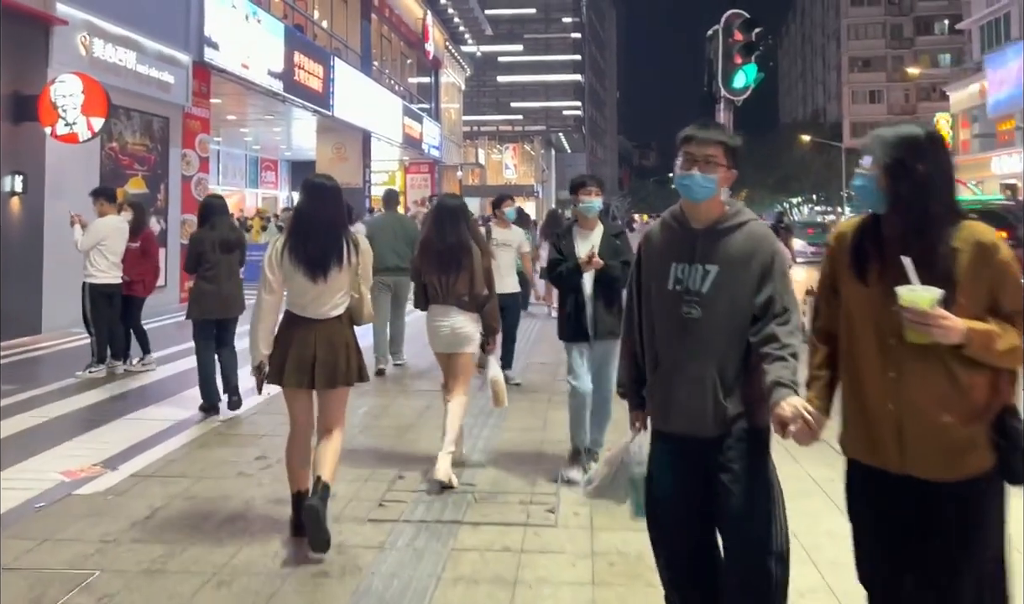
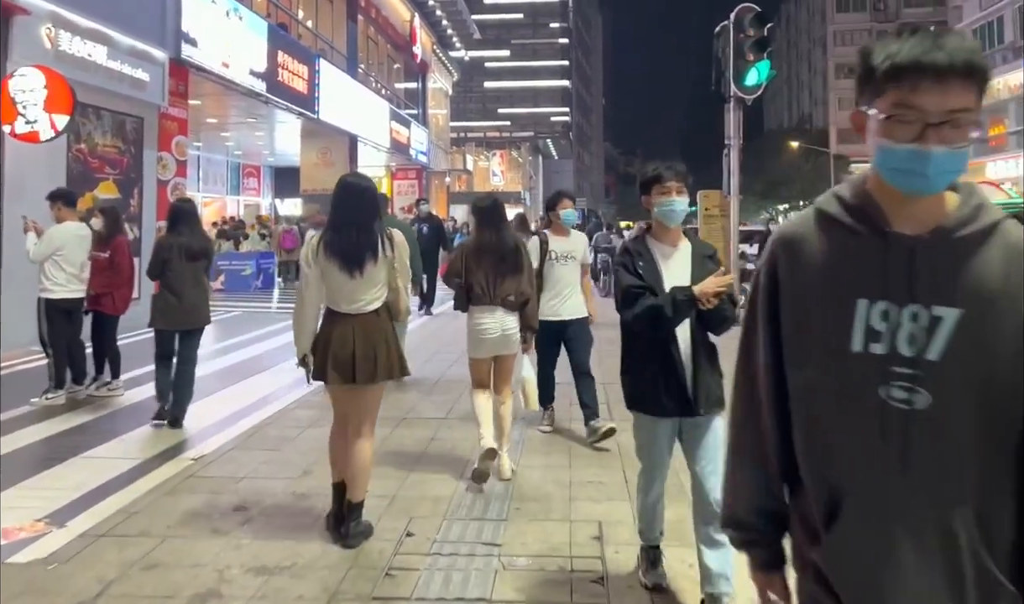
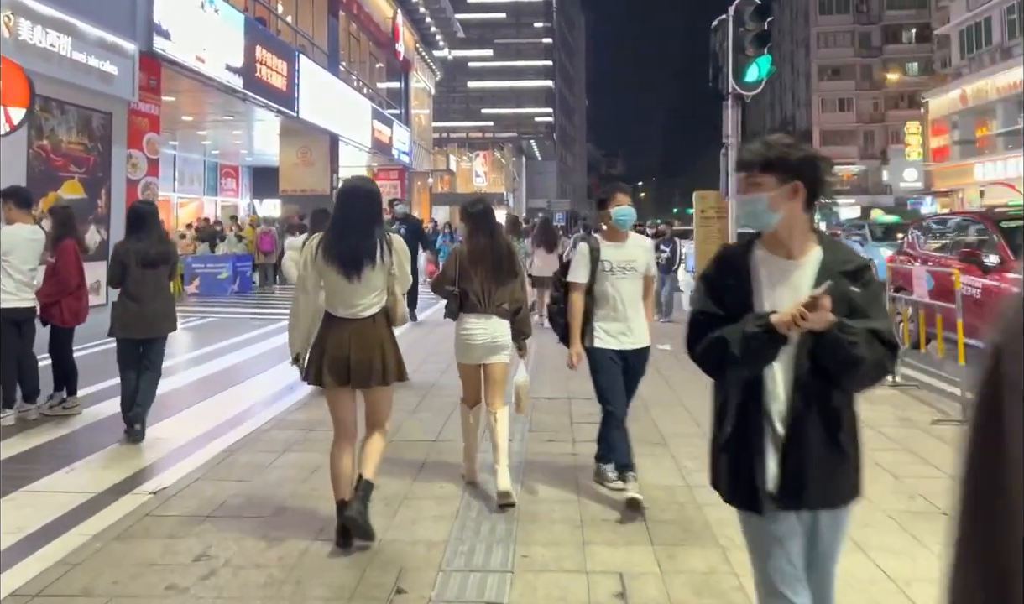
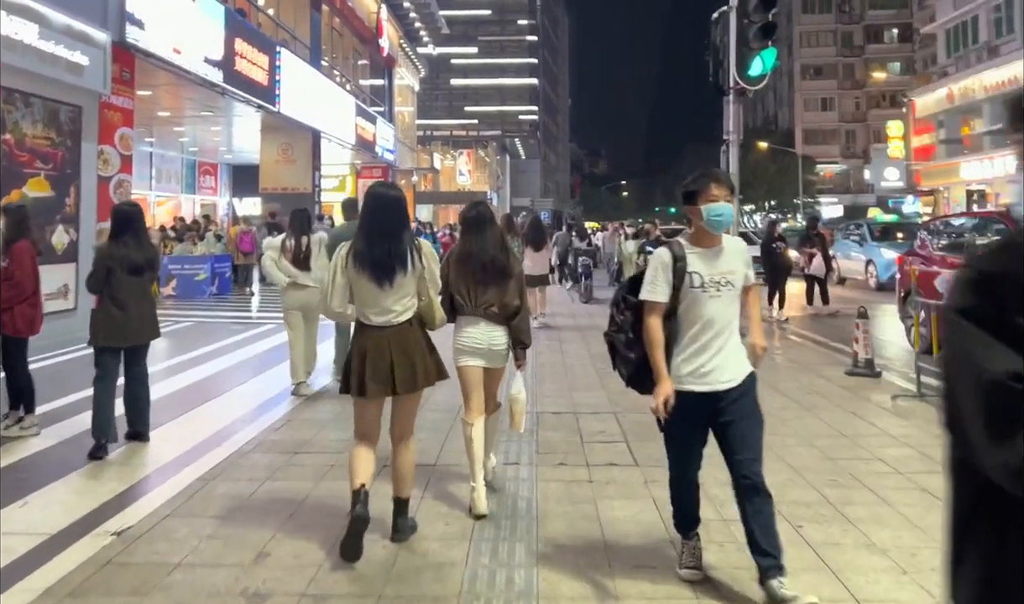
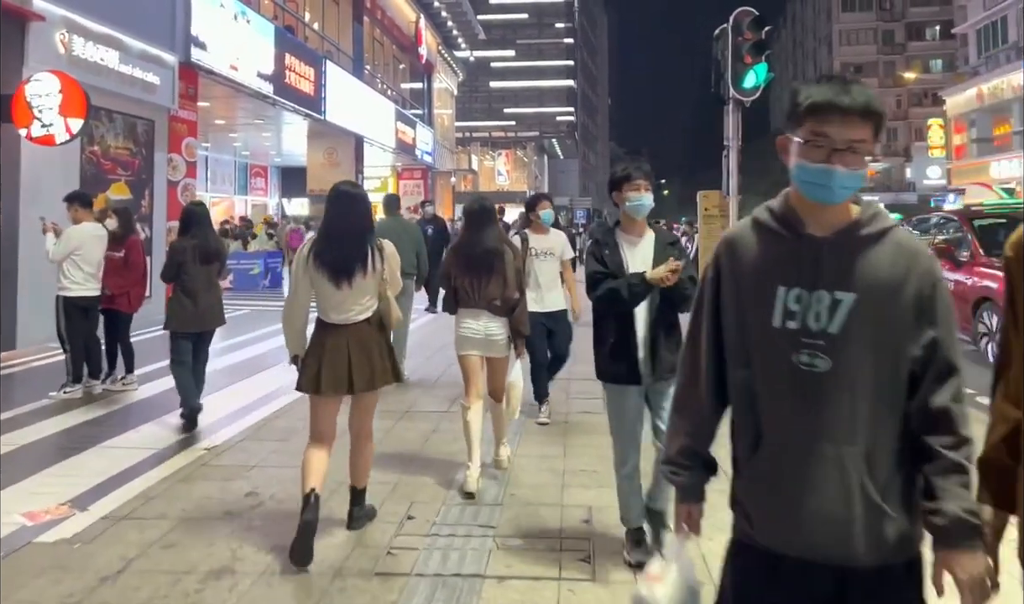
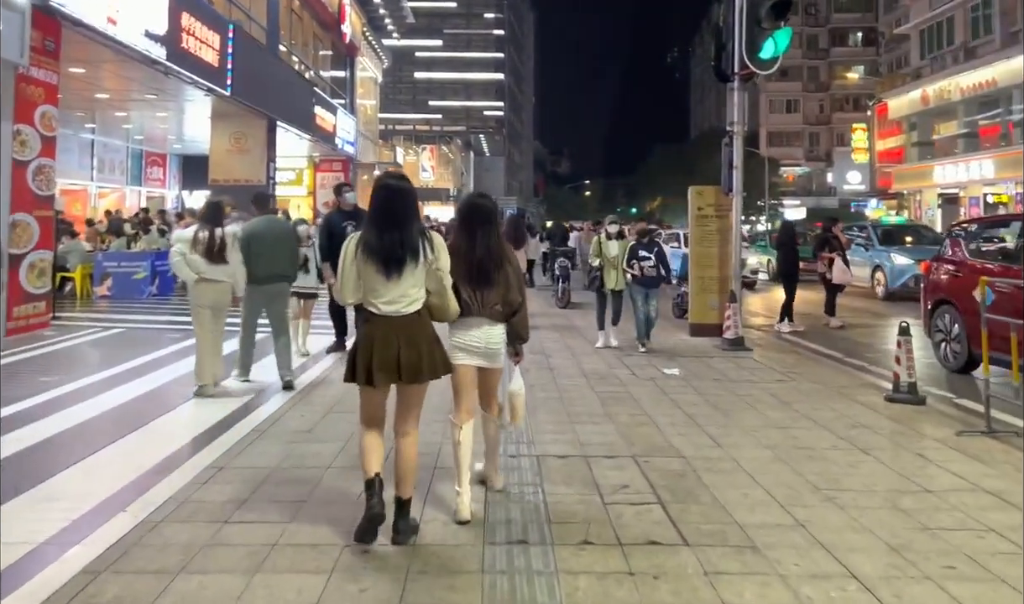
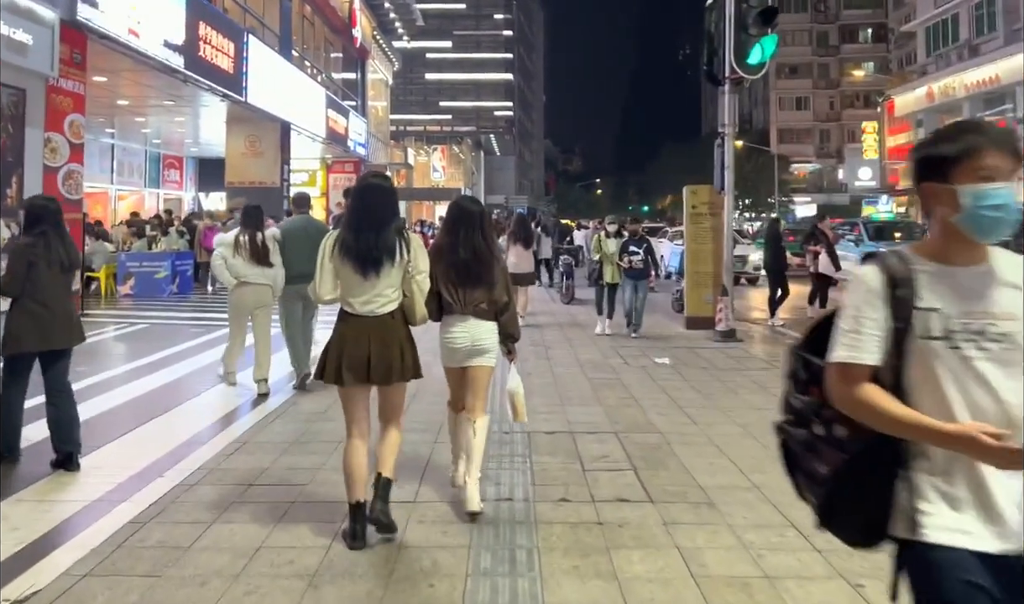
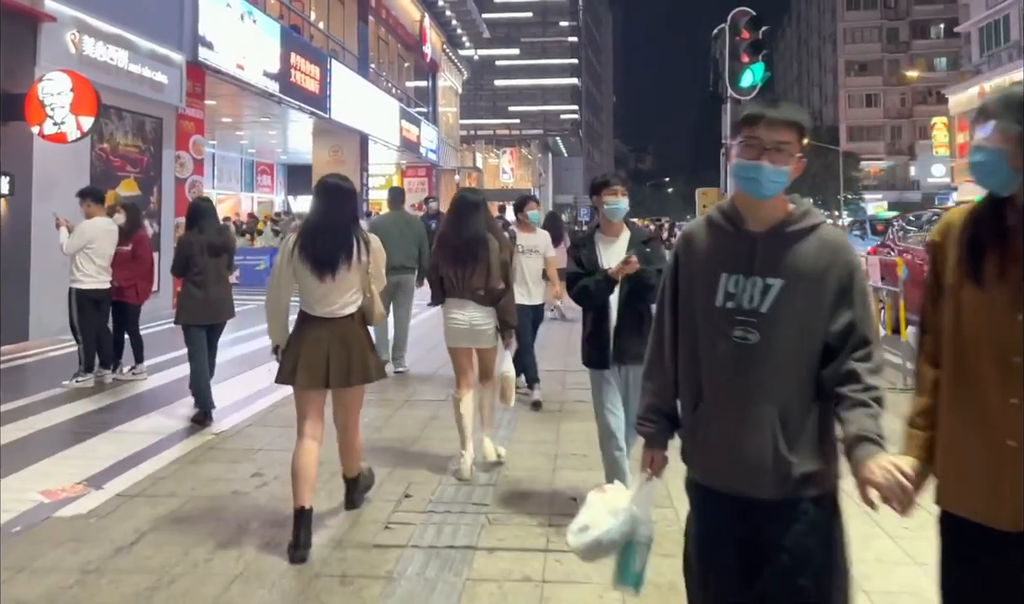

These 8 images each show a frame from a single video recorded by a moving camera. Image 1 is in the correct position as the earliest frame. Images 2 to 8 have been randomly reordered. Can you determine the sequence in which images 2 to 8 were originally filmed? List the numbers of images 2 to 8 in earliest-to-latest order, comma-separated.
8, 5, 2, 3, 4, 7, 6
